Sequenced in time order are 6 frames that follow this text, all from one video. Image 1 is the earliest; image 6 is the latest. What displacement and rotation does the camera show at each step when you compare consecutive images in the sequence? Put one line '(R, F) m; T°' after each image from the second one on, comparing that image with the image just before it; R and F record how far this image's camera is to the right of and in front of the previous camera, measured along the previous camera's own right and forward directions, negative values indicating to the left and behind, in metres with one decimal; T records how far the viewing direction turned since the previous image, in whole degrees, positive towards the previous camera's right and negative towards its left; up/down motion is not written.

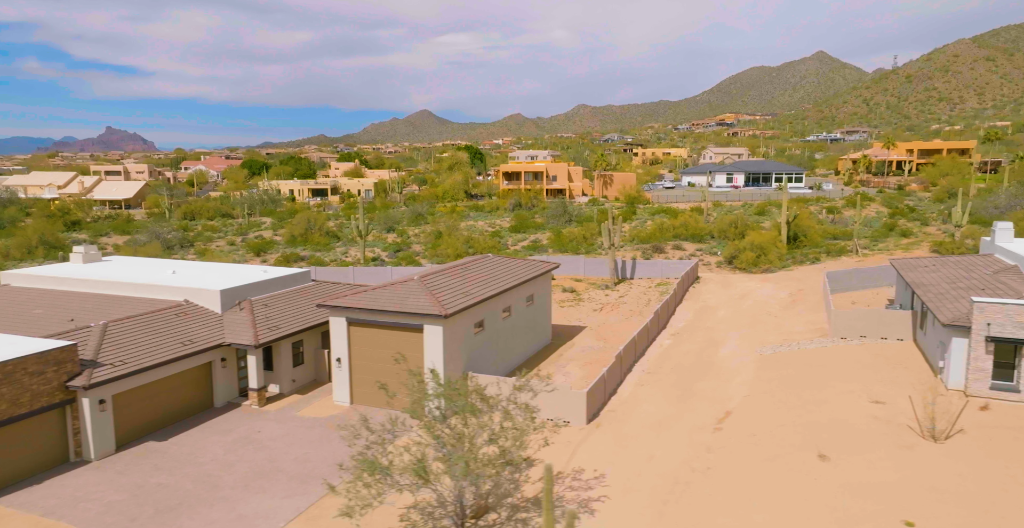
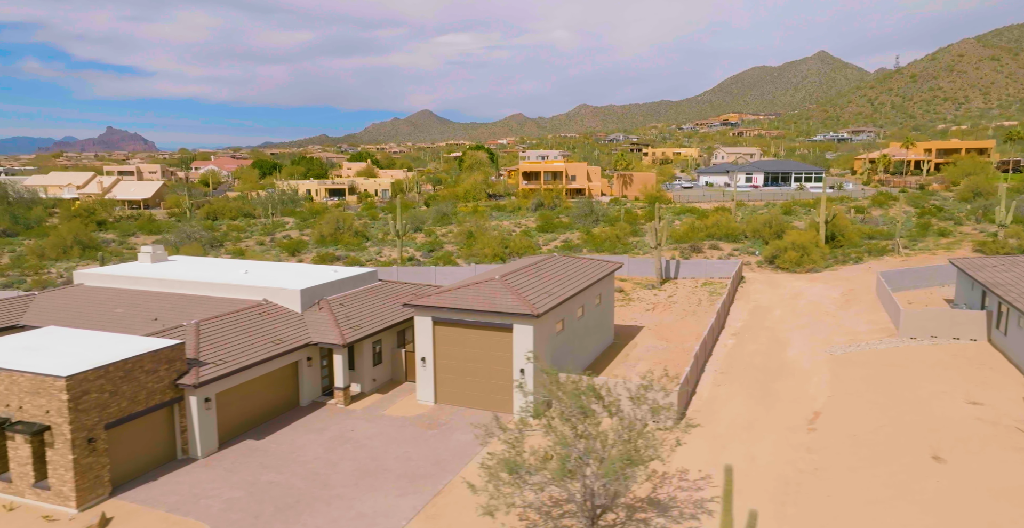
(-2.0, 0.0) m; -1°
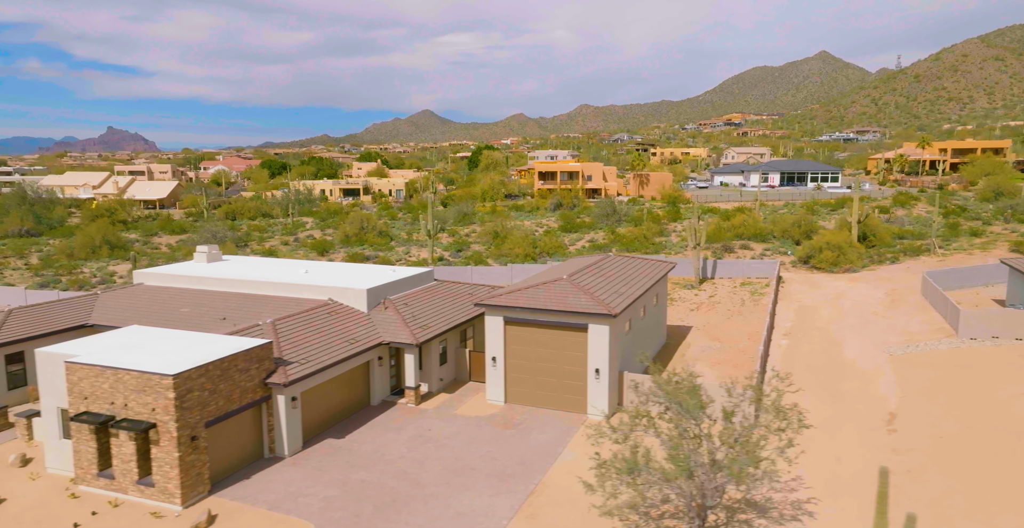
(-1.6, 0.0) m; -1°
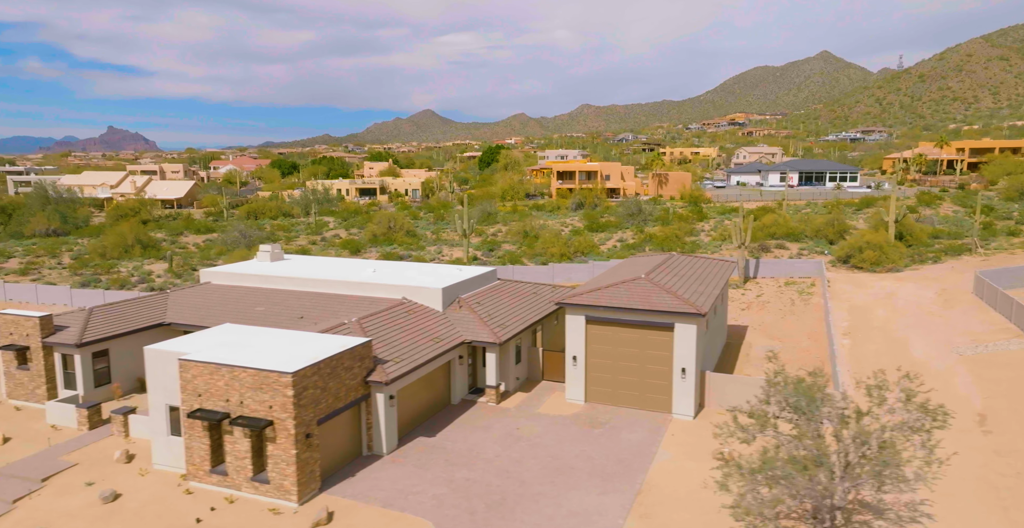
(-1.9, 0.0) m; -1°
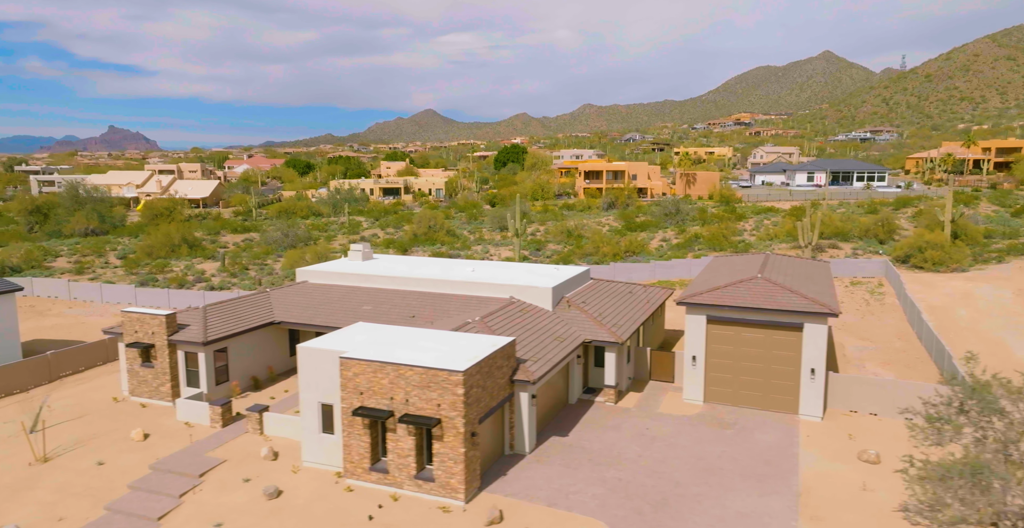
(-2.8, 0.0) m; -1°
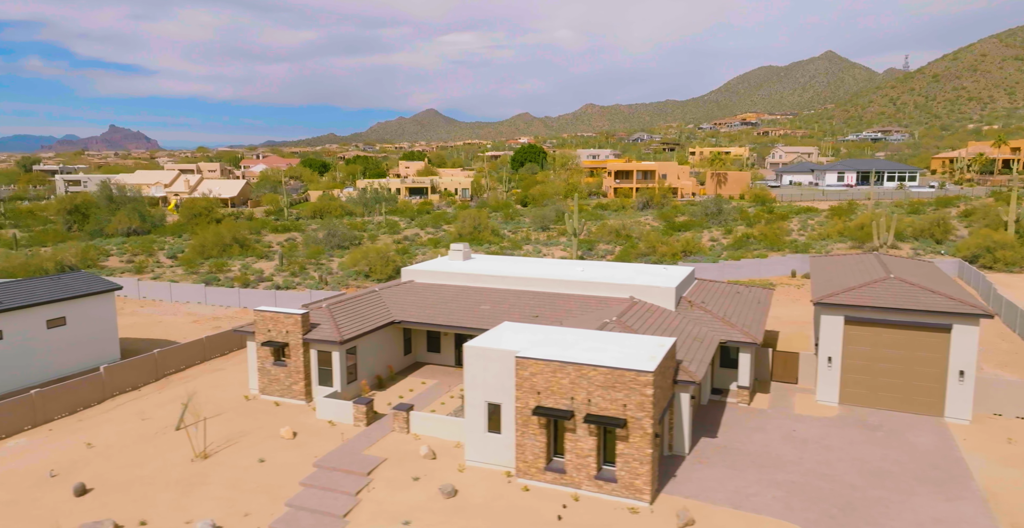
(-3.1, 0.0) m; -1°
